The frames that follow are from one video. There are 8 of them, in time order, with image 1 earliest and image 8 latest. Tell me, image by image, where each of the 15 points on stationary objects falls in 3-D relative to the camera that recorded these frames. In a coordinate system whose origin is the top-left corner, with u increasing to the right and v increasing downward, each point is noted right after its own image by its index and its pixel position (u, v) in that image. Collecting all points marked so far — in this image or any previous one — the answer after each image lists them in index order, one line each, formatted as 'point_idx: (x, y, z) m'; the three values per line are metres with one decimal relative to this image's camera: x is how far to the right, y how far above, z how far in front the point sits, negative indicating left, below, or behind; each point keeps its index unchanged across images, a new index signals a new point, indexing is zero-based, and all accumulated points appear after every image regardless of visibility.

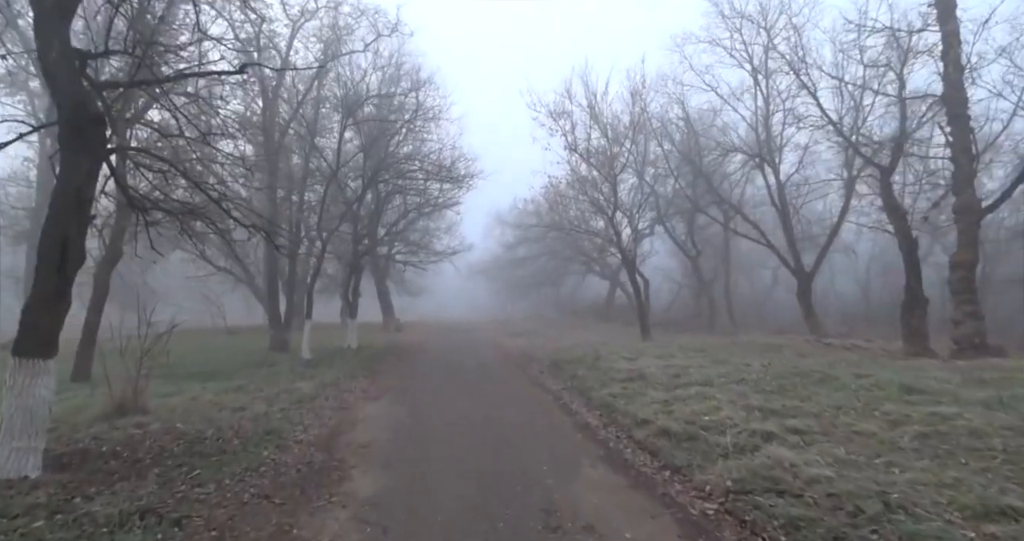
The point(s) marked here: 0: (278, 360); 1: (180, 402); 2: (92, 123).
0: (-7.6, -2.9, +19.6) m
1: (-6.5, -2.6, +11.6) m
2: (-4.7, +1.7, +6.7) m
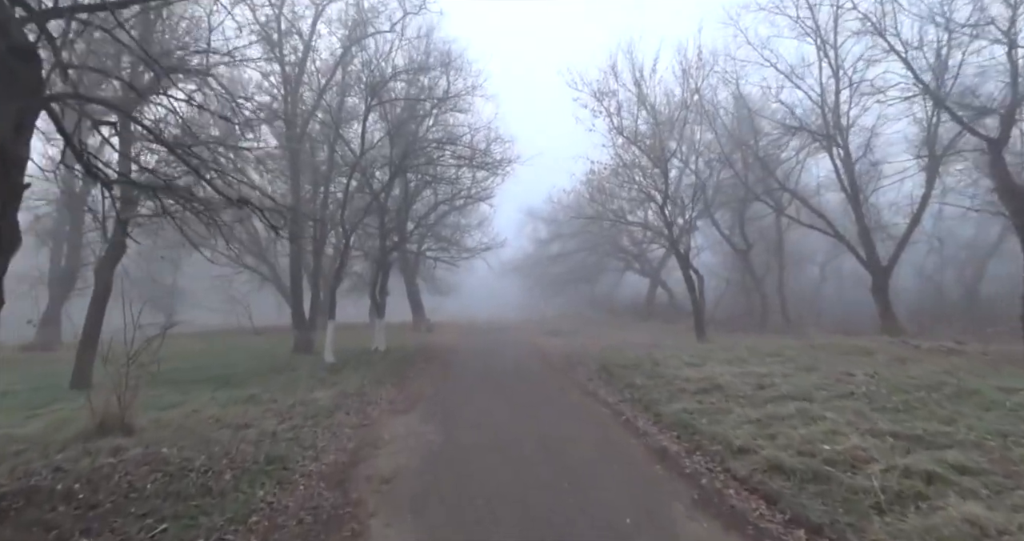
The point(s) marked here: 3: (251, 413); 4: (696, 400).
0: (-6.4, -2.8, +18.0) m
1: (-5.6, -2.5, +10.0) m
2: (-4.1, +1.8, +5.0) m
3: (-4.6, -2.5, +10.6) m
4: (+3.3, -2.3, +10.6) m
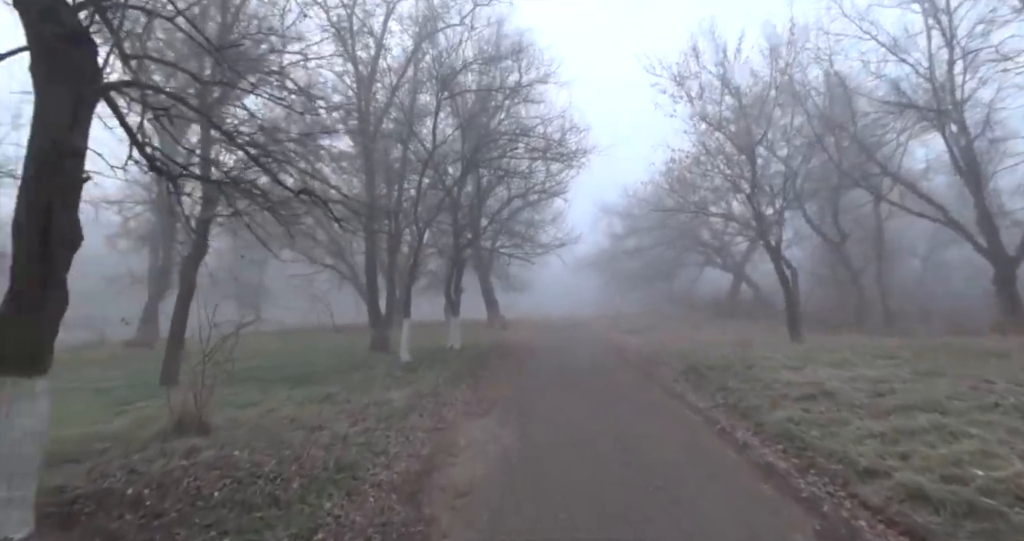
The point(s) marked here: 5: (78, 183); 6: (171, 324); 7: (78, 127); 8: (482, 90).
0: (-4.1, -2.7, +18.0) m
1: (-4.3, -2.4, +9.9) m
2: (-3.5, +1.8, +4.8) m
3: (-3.2, -2.5, +10.4) m
4: (+4.6, -2.2, +9.4) m
5: (-3.6, +0.7, +5.0) m
6: (-8.1, -1.3, +14.2) m
7: (-3.6, +1.2, +4.9) m
8: (-0.9, +5.8, +19.1) m
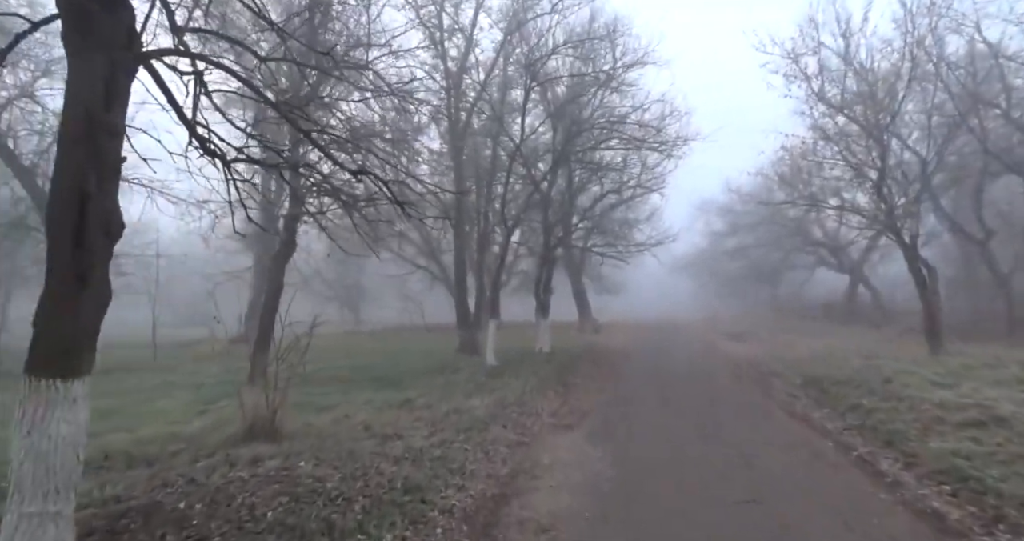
0: (-1.4, -2.7, +17.3) m
1: (-2.9, -2.4, +9.4) m
2: (-2.9, +1.9, +4.2) m
3: (-1.8, -2.4, +9.7) m
4: (+5.8, -2.1, +7.6) m
5: (-3.0, +0.8, +4.5) m
6: (-6.0, -1.2, +14.3) m
7: (-2.9, +1.3, +4.4) m
8: (+1.9, +5.8, +18.1) m
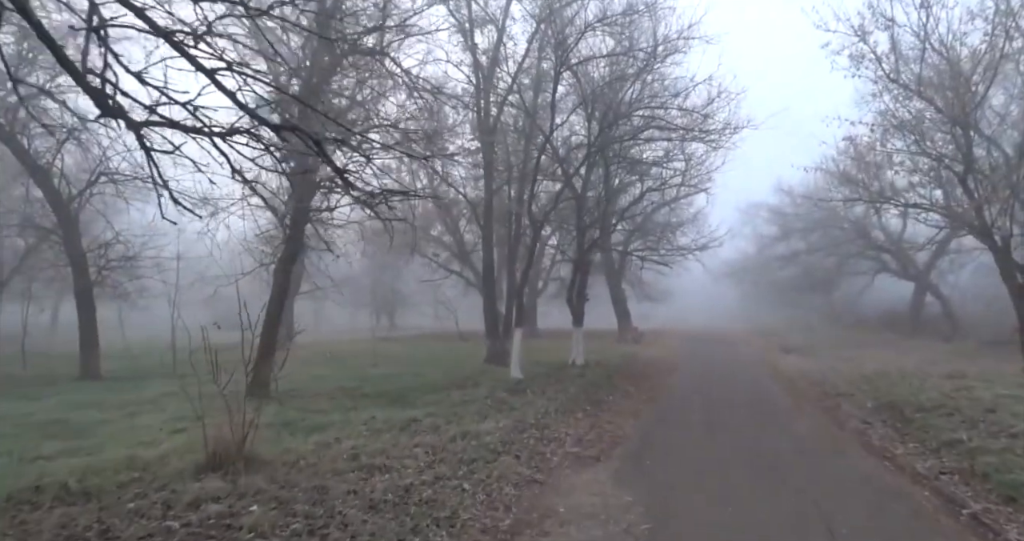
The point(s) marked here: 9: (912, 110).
0: (-0.7, -2.8, +15.9) m
1: (-2.7, -2.4, +8.1) m
2: (-3.0, +1.9, +3.0) m
3: (-1.6, -2.4, +8.3) m
4: (+5.8, -2.2, +5.6) m
5: (-3.1, +0.9, +3.2) m
6: (-5.4, -1.3, +13.2) m
7: (-3.1, +1.3, +3.1) m
8: (+2.7, +5.7, +16.5) m
9: (+10.3, +4.2, +15.5) m
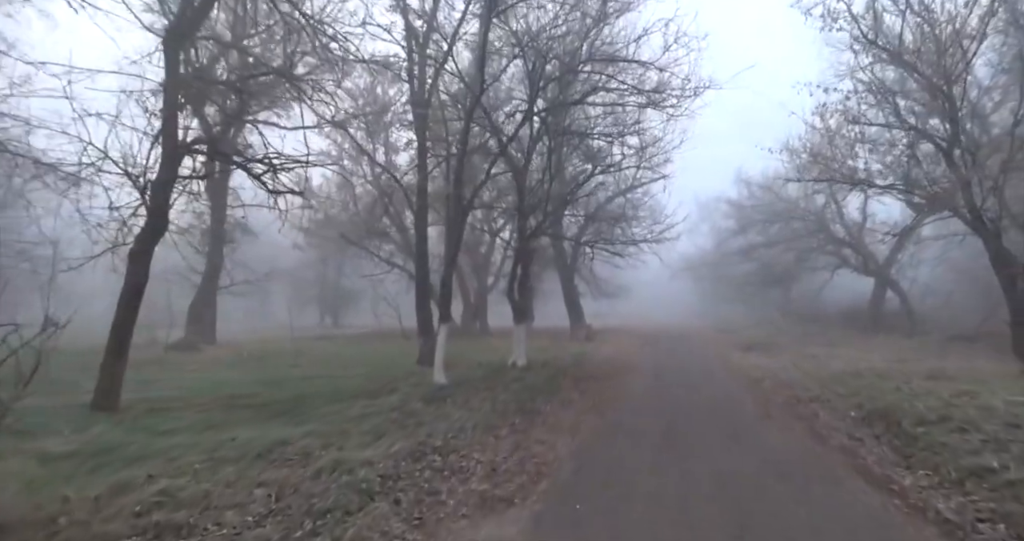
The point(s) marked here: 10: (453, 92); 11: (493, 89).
0: (-2.4, -2.5, +13.5) m
1: (-3.9, -2.1, +5.6) m
2: (-3.9, +2.2, +0.4) m
3: (-2.8, -2.1, +5.8) m
4: (+4.8, -1.9, +3.7) m
5: (-4.0, +1.2, +0.7) m
6: (-6.9, -1.0, +10.5) m
7: (-3.9, +1.6, +0.6) m
8: (+1.0, +6.0, +14.3) m
9: (+8.7, +4.5, +13.8) m
10: (-1.8, +5.5, +18.2) m
11: (-0.5, +5.0, +16.6) m
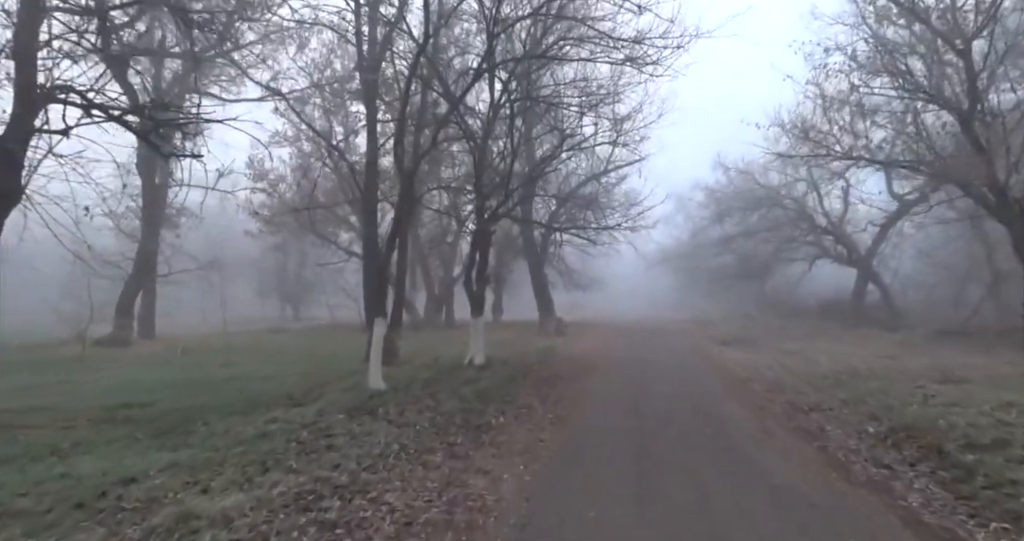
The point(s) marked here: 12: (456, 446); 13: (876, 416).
0: (-3.3, -2.2, +11.4) m
1: (-4.5, -1.9, +3.5) m
2: (-4.2, +2.4, -1.8) m
3: (-3.4, -1.9, +3.8) m
4: (+4.3, -1.7, +1.9) m
5: (-4.3, +1.3, -1.5) m
6: (-7.7, -0.7, +8.2) m
7: (-4.3, +1.8, -1.6) m
8: (+0.1, +6.3, +12.2) m
9: (+7.8, +4.7, +12.1) m
10: (-2.9, +5.8, +16.1) m
11: (-1.5, +5.3, +14.5) m
12: (-0.6, -2.2, +7.4) m
13: (+5.0, -2.0, +8.3) m
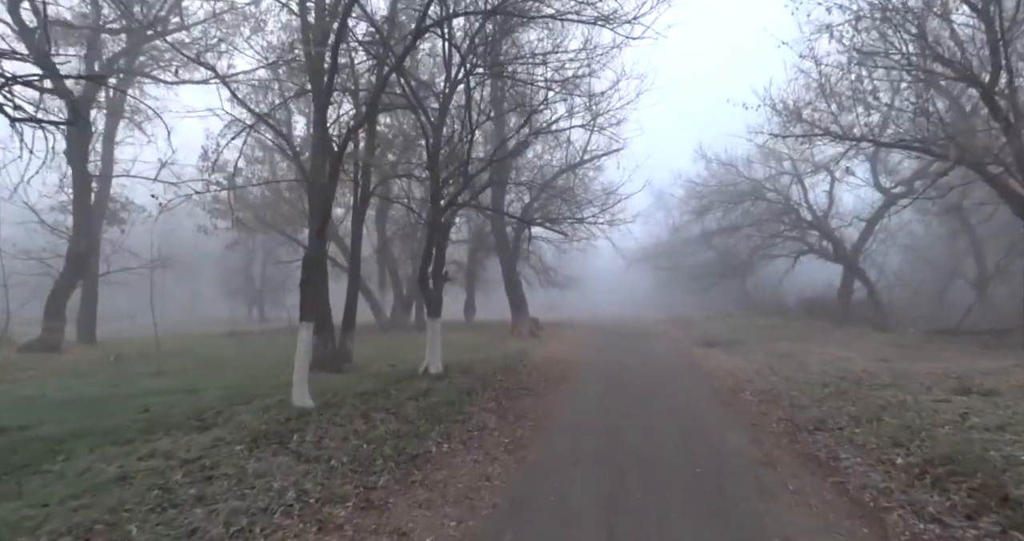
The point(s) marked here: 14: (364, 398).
0: (-4.0, -2.1, +9.7) m
1: (-5.0, -1.8, +1.7) m
2: (-4.6, +2.4, -3.5) m
3: (-3.9, -1.9, +2.0) m
4: (+3.8, -1.7, +0.4) m
5: (-4.7, +1.3, -3.3) m
6: (-8.4, -0.6, +6.3) m
7: (-4.6, +1.8, -3.4) m
8: (-0.7, +6.4, +10.6) m
9: (+7.0, +4.8, +10.6) m
10: (-3.8, +5.9, +14.3) m
11: (-2.4, +5.4, +12.8) m
12: (-1.3, -2.1, +5.7) m
13: (+4.4, -1.9, +6.8) m
14: (-2.4, -2.1, +9.7) m
